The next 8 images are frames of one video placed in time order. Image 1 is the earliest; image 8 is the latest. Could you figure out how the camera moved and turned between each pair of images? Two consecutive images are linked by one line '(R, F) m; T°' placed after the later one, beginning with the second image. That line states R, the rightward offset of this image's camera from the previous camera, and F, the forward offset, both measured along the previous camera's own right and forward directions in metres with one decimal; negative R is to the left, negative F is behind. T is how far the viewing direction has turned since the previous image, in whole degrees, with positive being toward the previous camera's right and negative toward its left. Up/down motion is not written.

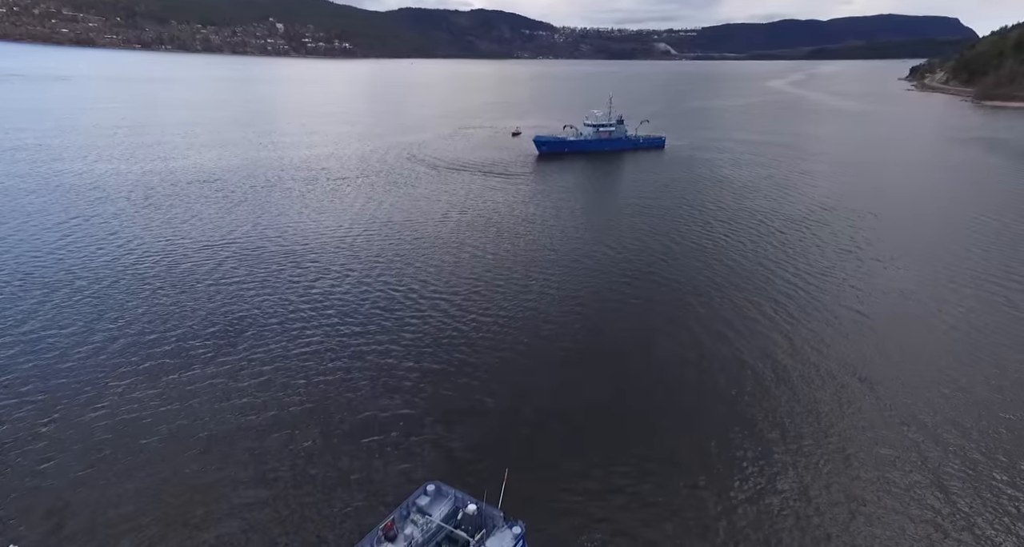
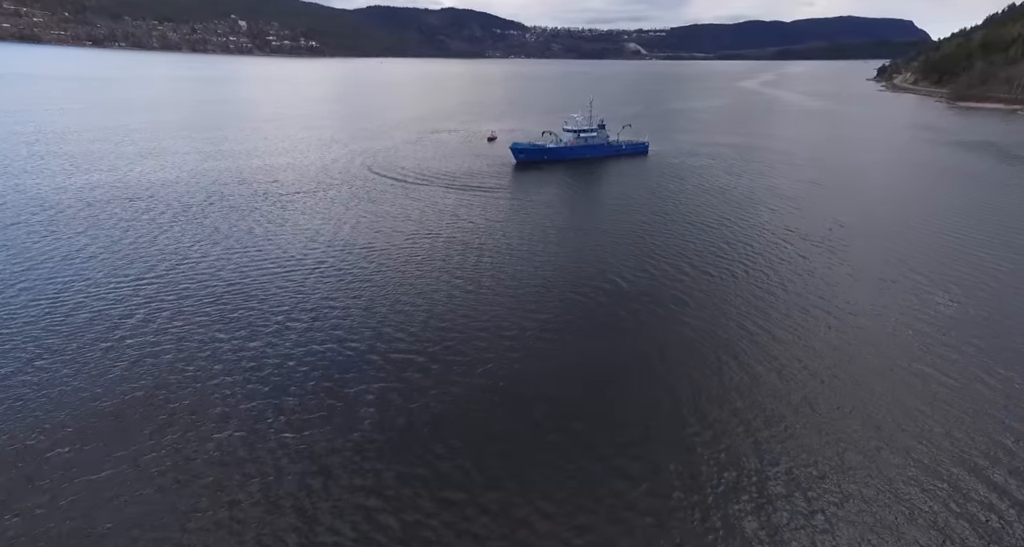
(-0.9, +8.3) m; +3°
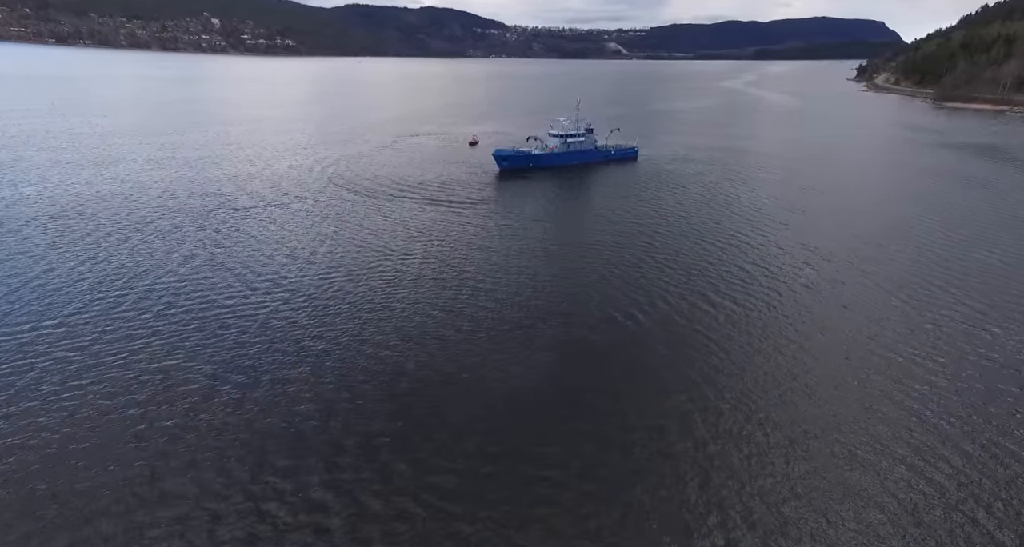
(-0.6, +6.7) m; +2°
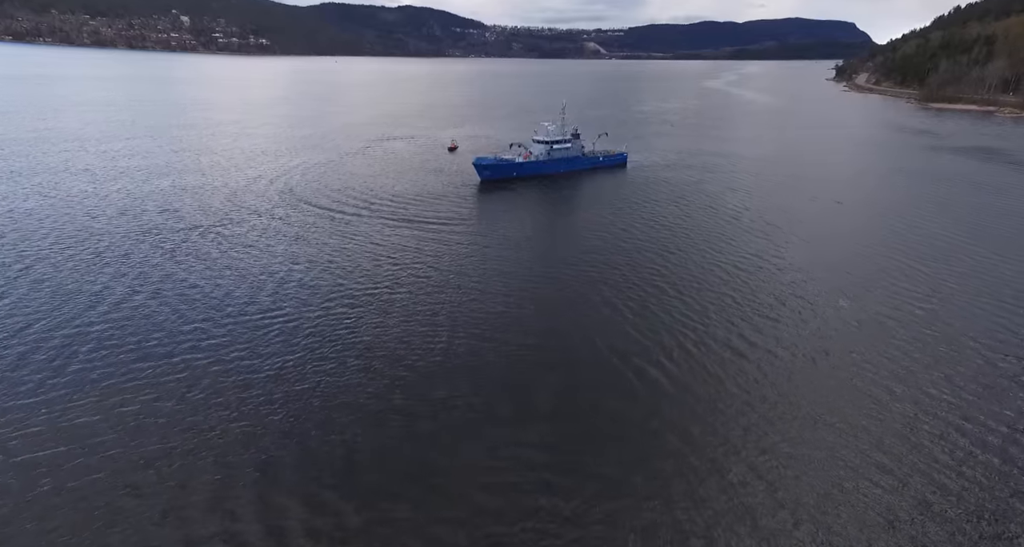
(-0.5, +7.4) m; +2°
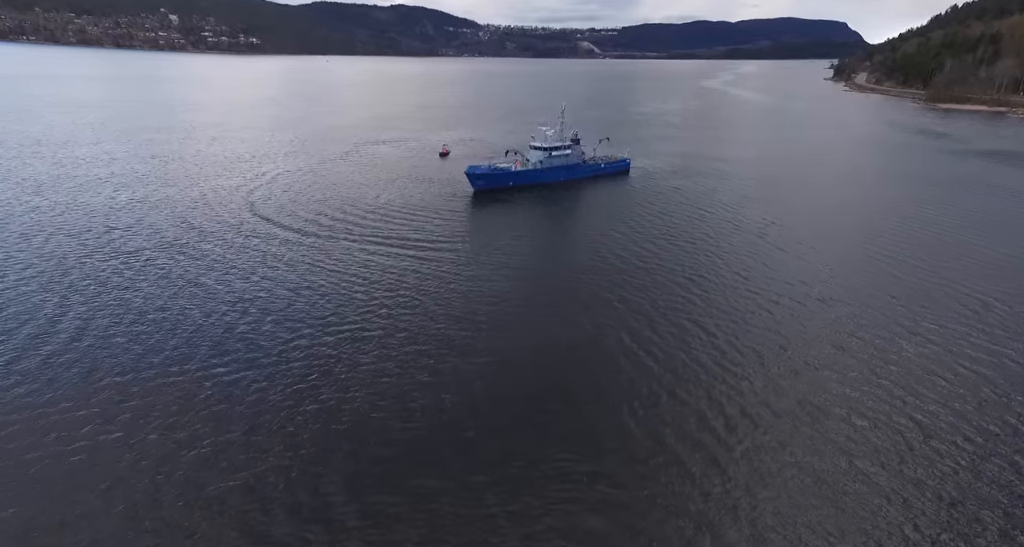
(-0.4, +7.0) m; +1°
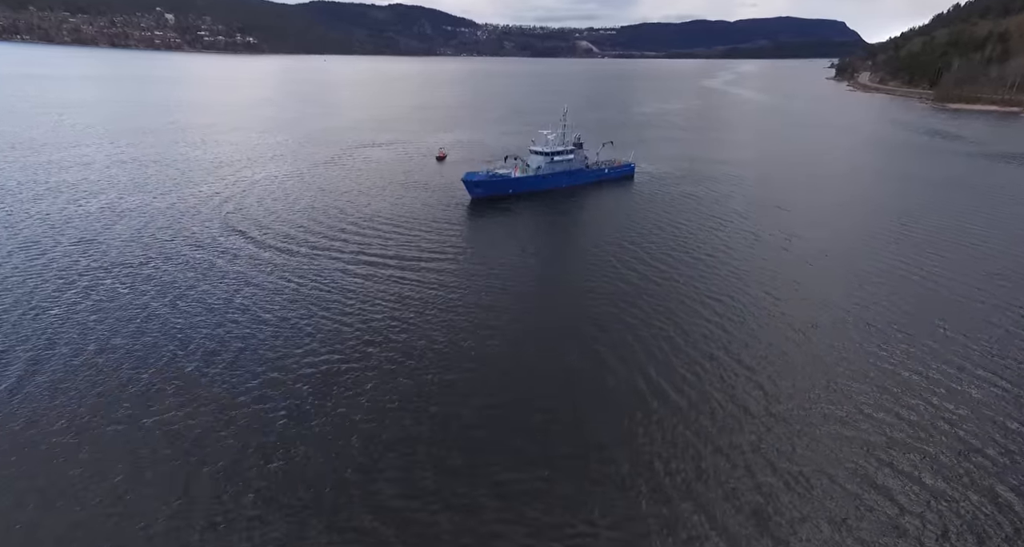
(-0.3, +4.4) m; 0°
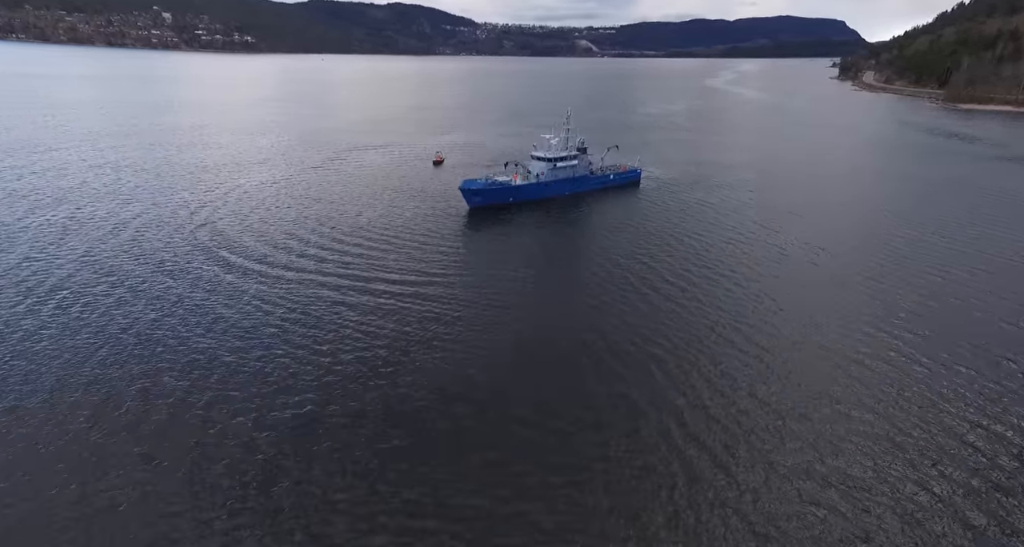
(-0.2, +4.6) m; 0°
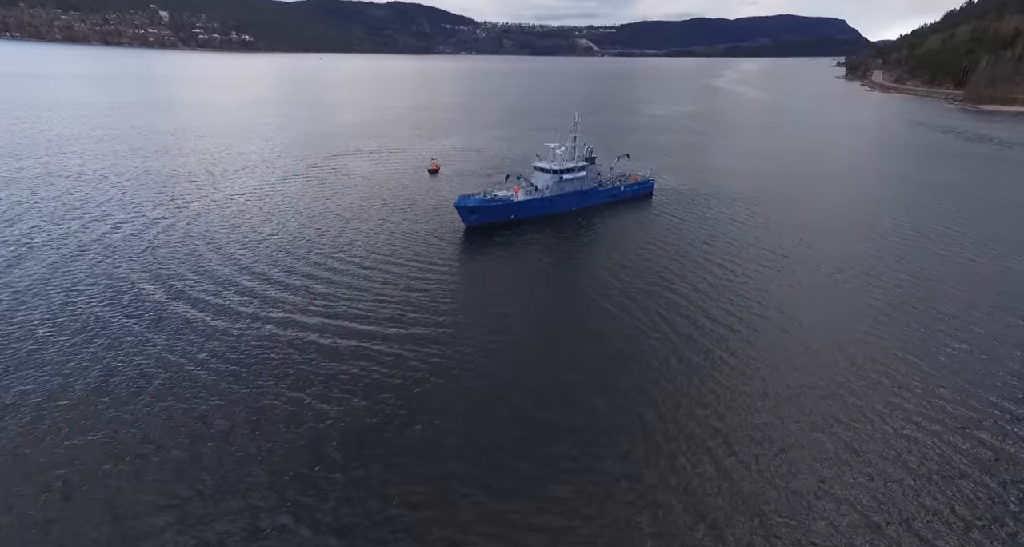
(-0.4, +7.2) m; 0°
